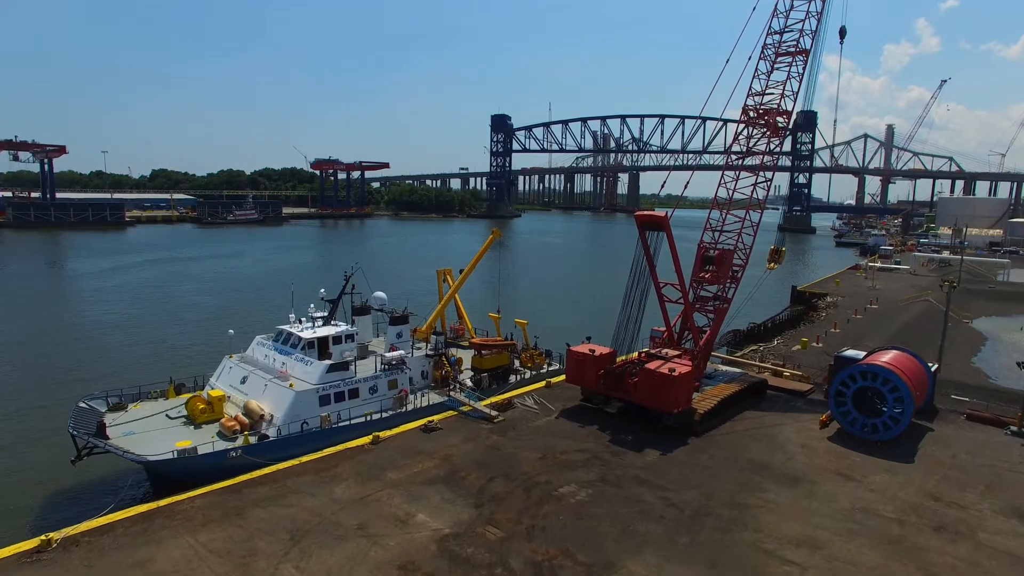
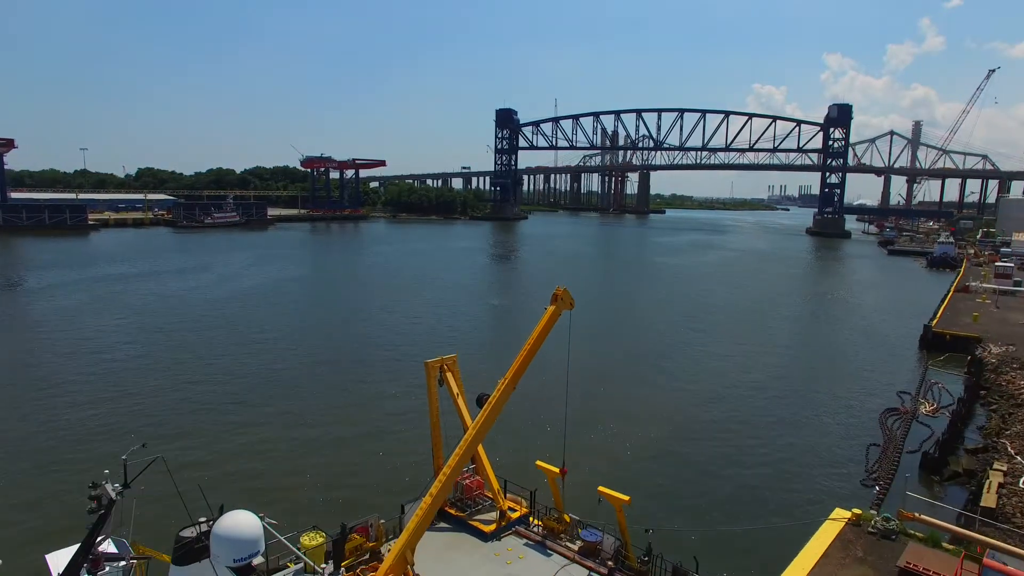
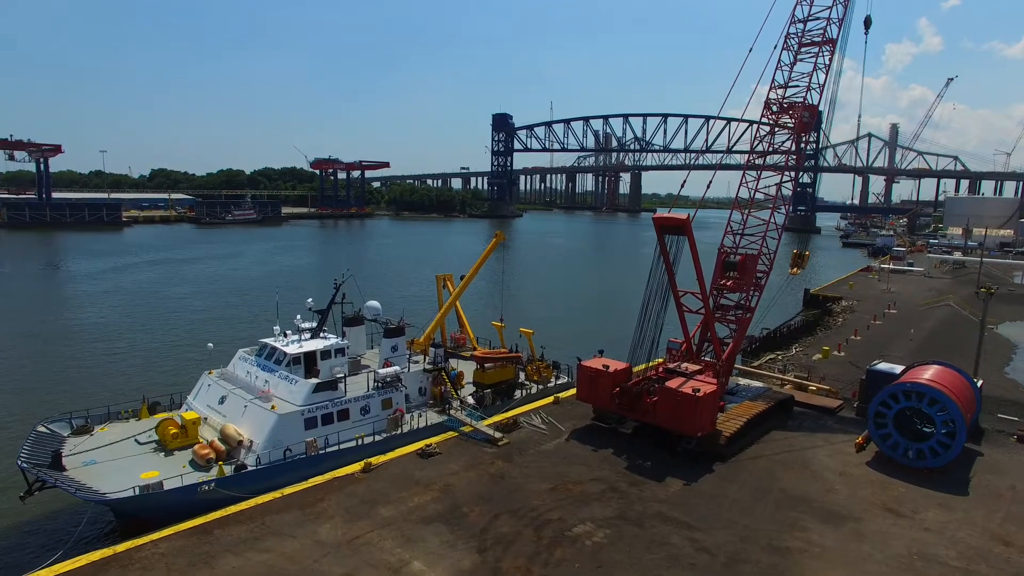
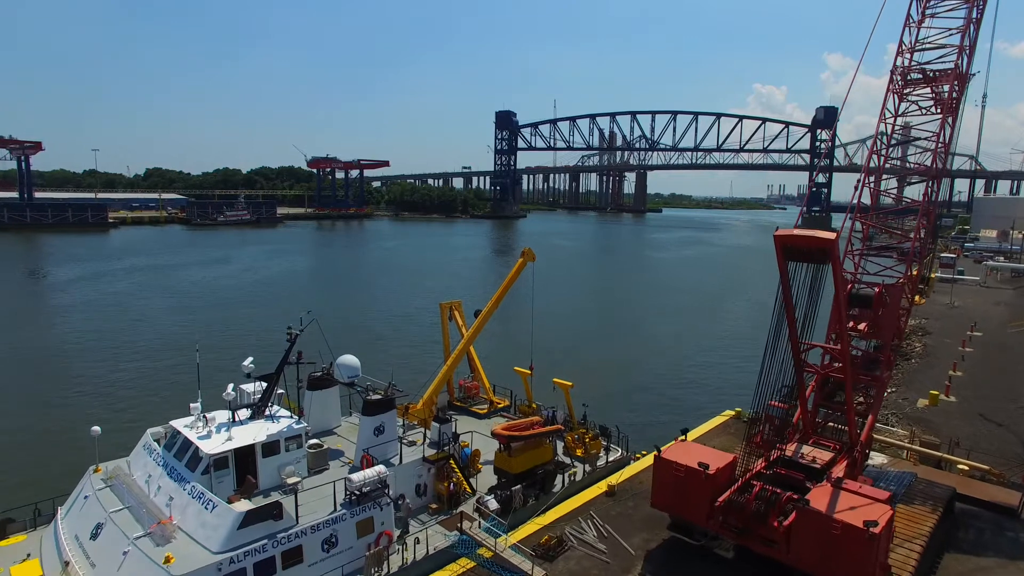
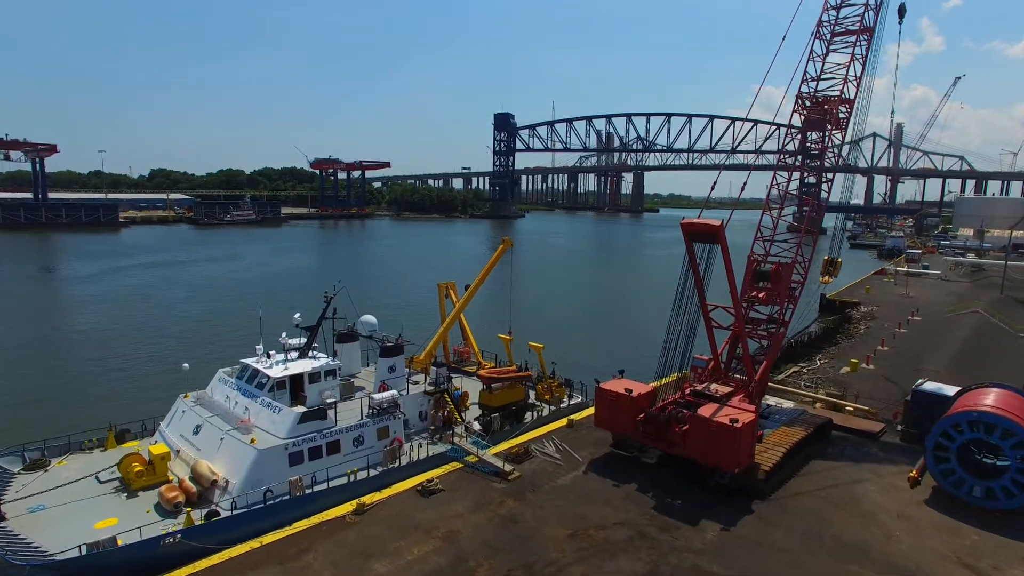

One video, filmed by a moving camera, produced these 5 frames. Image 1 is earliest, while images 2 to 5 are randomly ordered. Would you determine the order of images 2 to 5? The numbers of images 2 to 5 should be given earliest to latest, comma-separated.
3, 5, 4, 2
